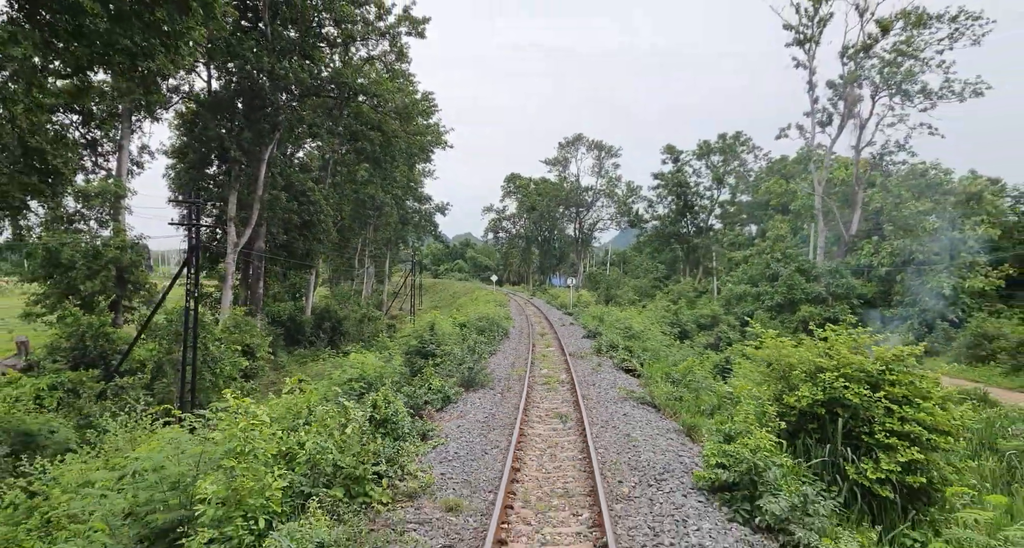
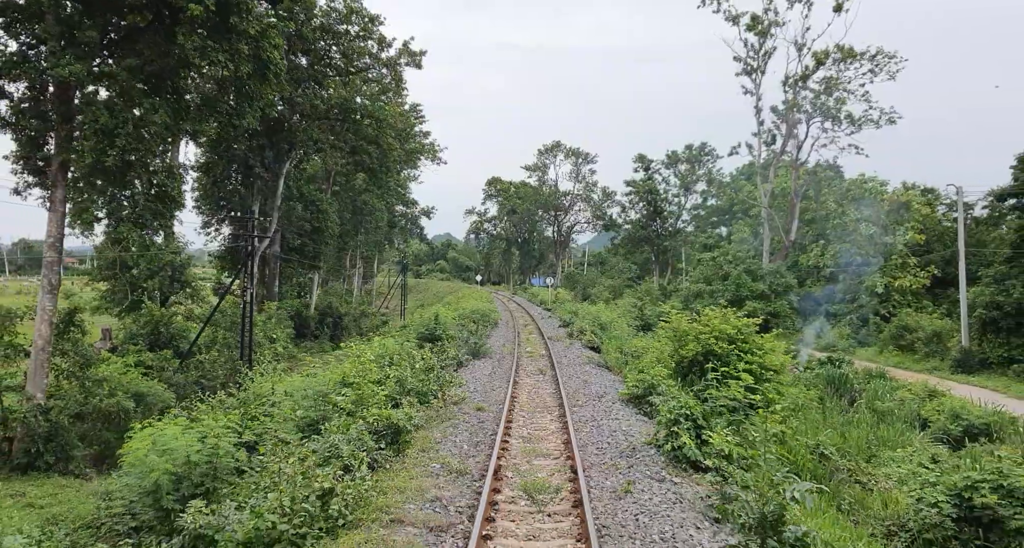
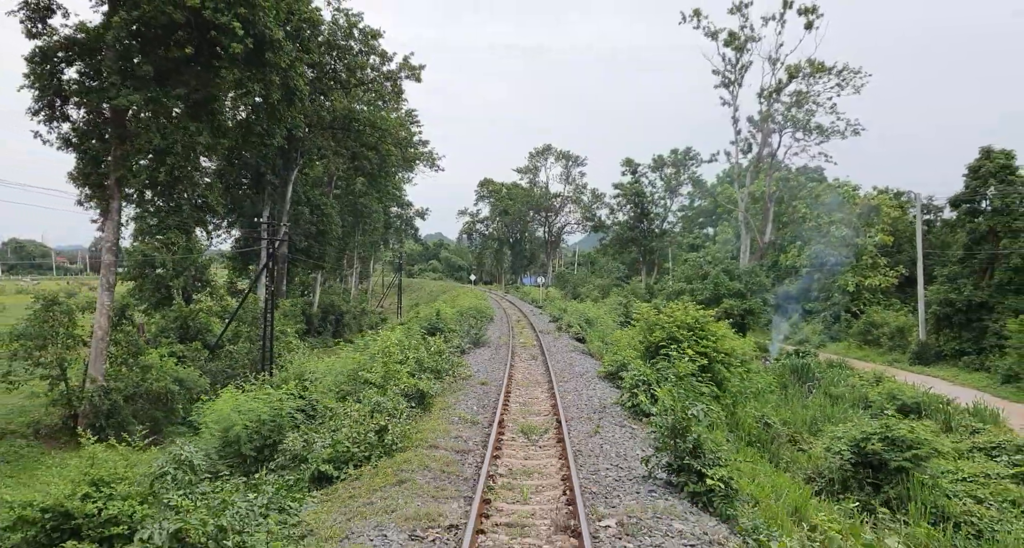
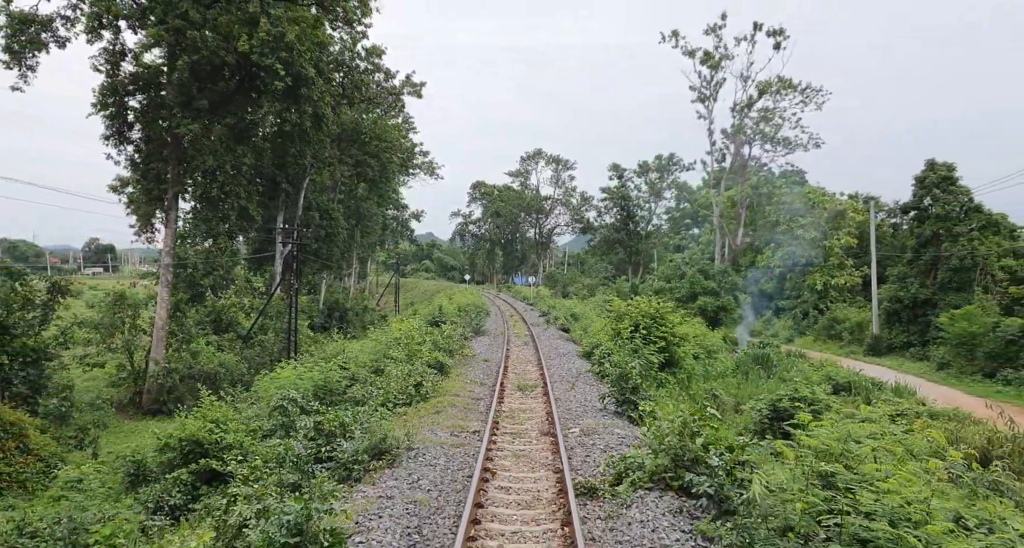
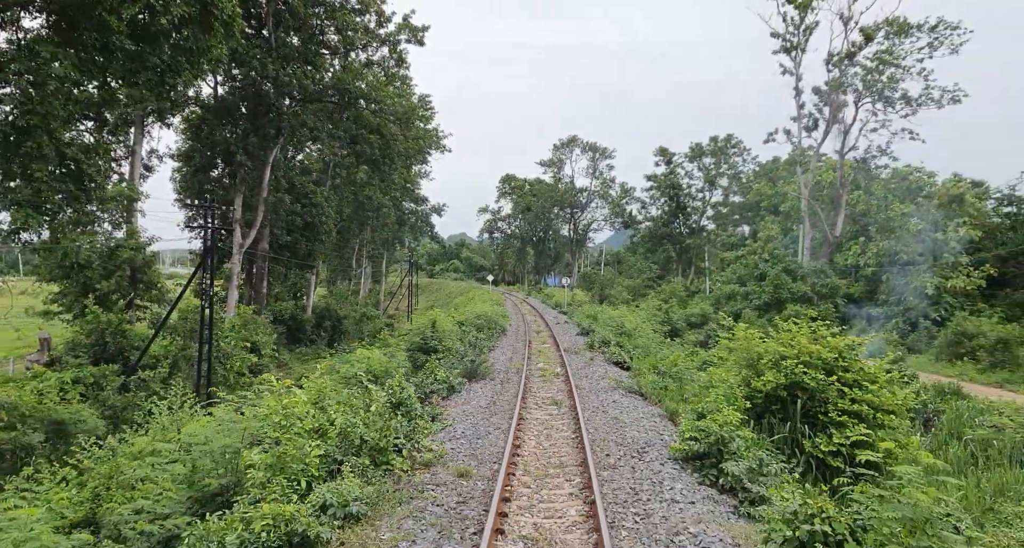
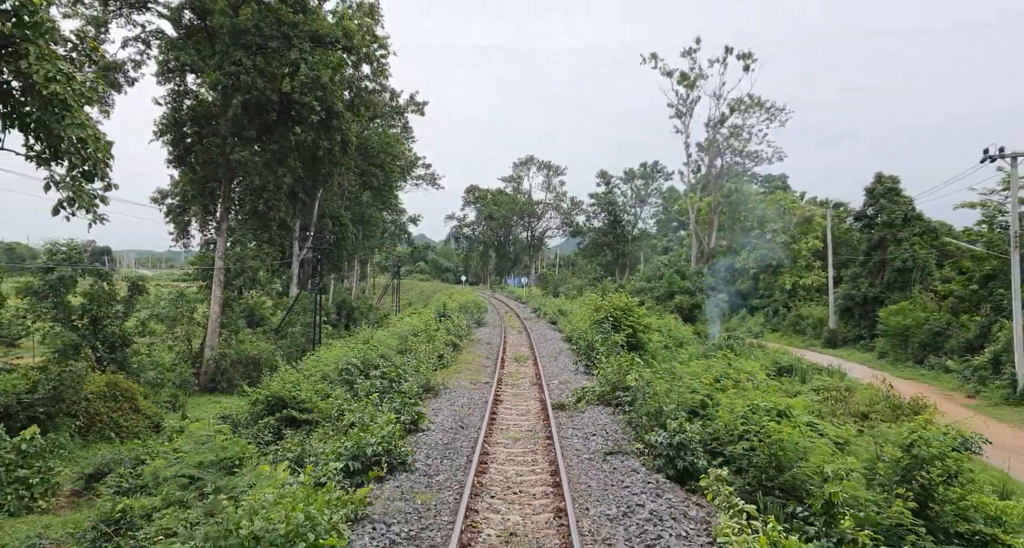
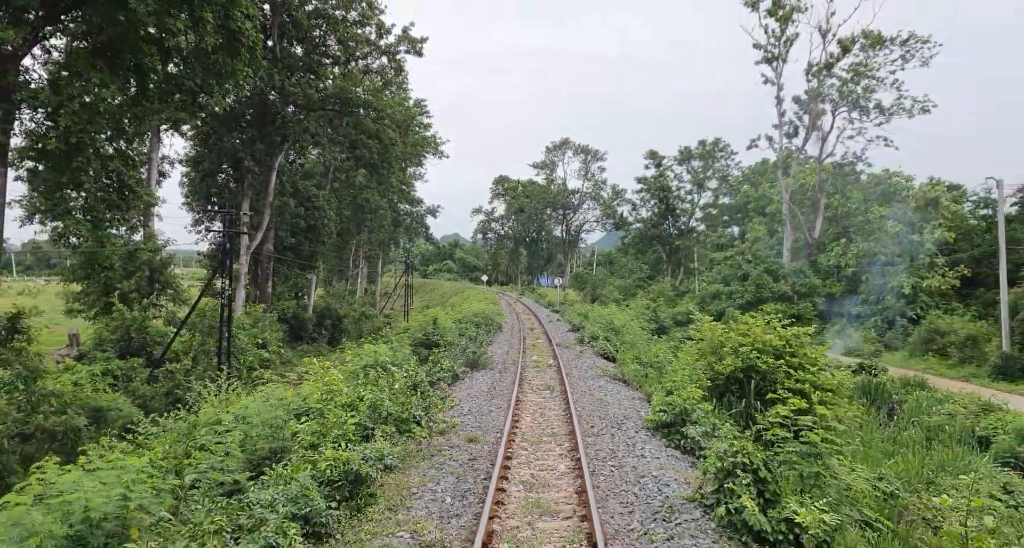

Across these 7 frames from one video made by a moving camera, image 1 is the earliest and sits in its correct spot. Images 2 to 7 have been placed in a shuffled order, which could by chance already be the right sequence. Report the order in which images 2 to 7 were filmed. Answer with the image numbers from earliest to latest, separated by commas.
5, 7, 2, 3, 4, 6
